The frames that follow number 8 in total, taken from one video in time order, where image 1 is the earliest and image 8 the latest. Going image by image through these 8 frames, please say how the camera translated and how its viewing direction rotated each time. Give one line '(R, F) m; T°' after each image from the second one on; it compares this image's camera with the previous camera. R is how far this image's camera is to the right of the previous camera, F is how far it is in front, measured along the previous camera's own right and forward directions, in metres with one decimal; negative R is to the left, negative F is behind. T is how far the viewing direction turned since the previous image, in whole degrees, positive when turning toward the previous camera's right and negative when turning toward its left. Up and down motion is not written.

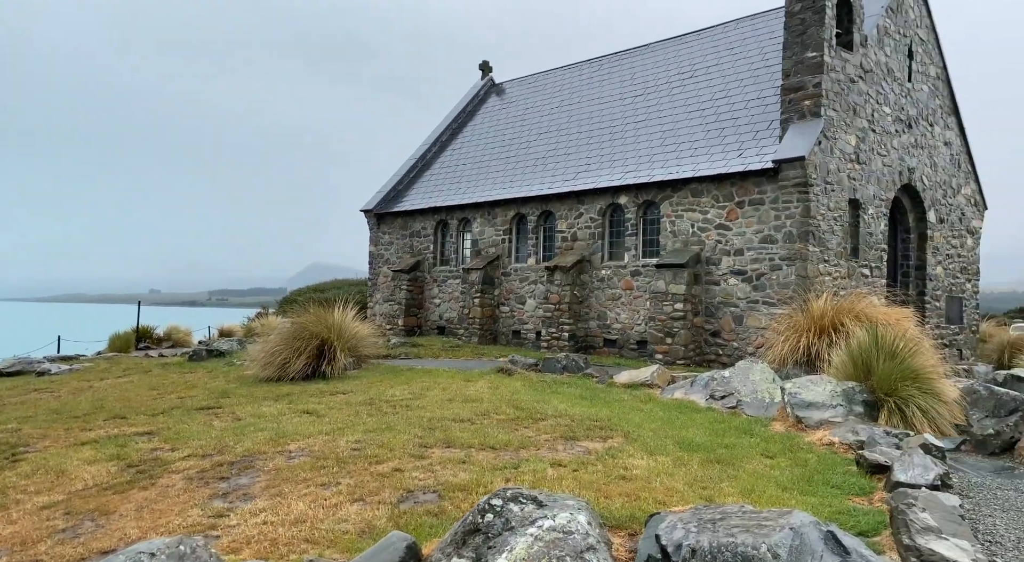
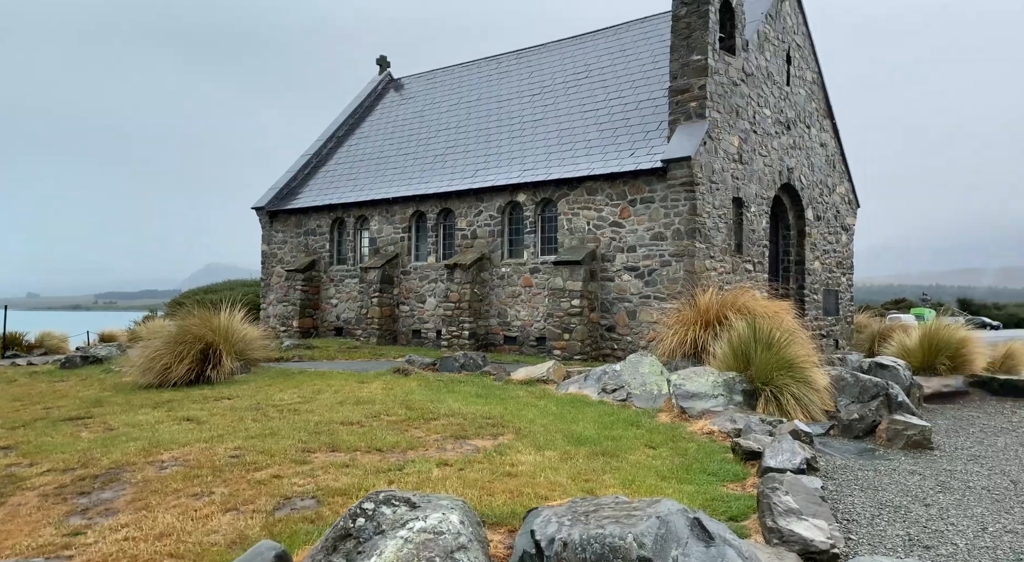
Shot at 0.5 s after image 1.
(+0.2, -0.1) m; +6°
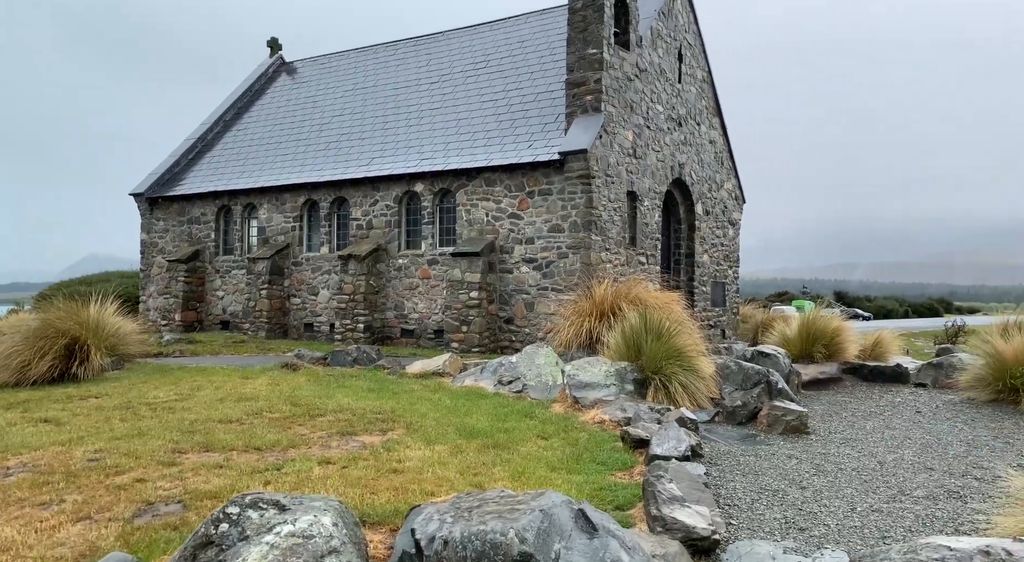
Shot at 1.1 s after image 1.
(+0.1, +0.2) m; +6°
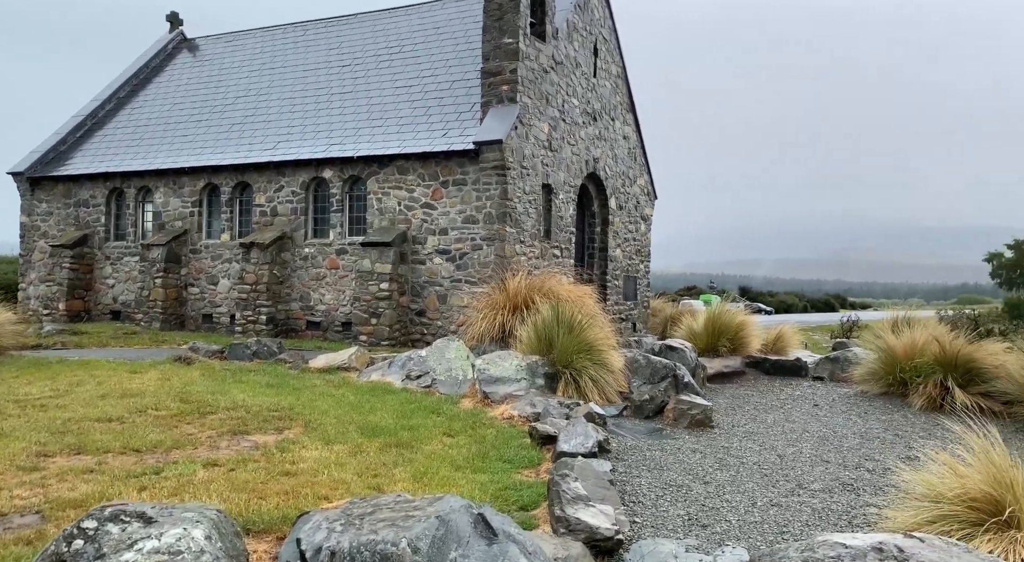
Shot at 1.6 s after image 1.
(+0.1, +0.3) m; +5°
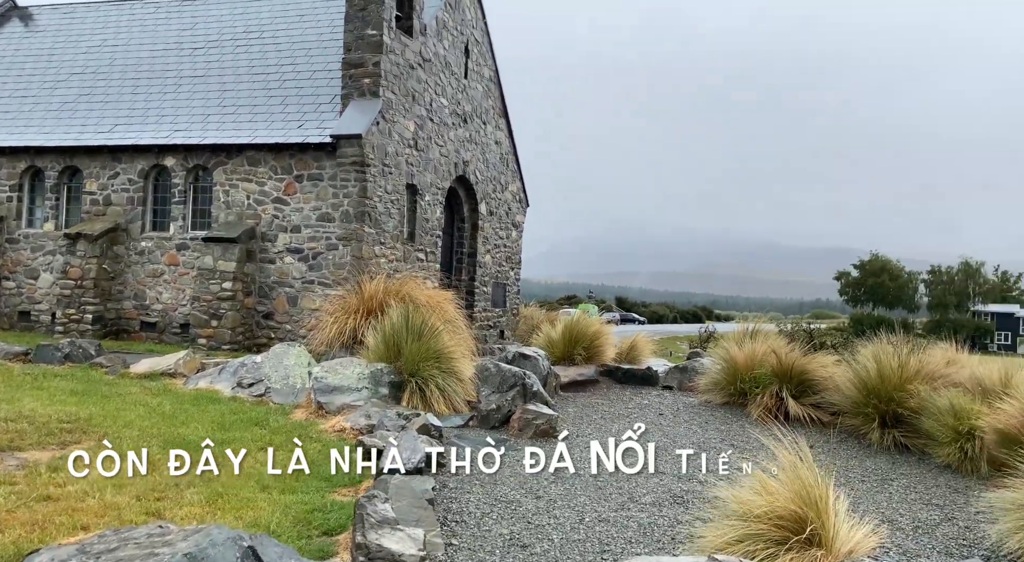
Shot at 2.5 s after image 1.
(+0.5, +0.7) m; +8°
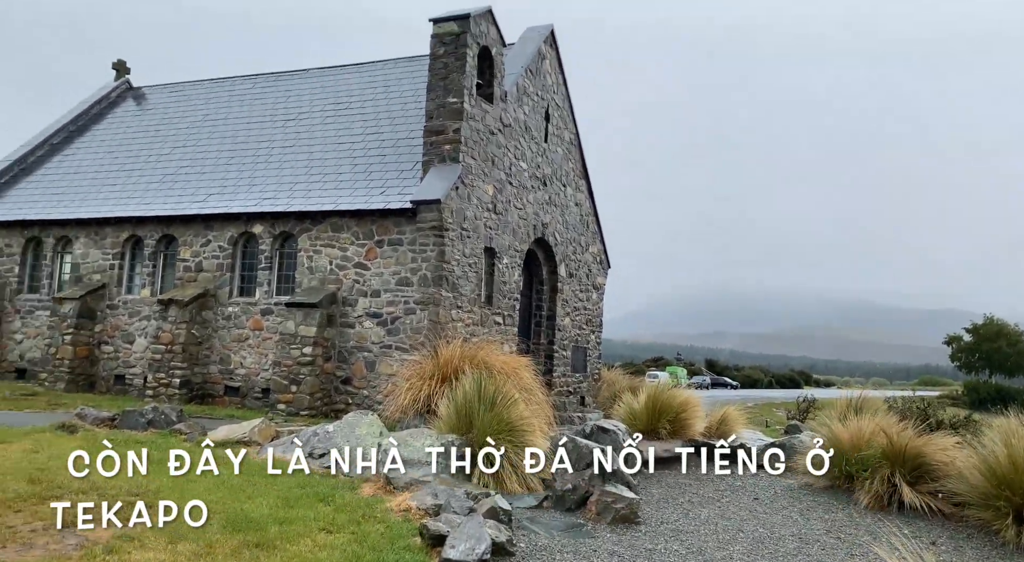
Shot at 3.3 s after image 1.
(+0.2, +0.4) m; -6°
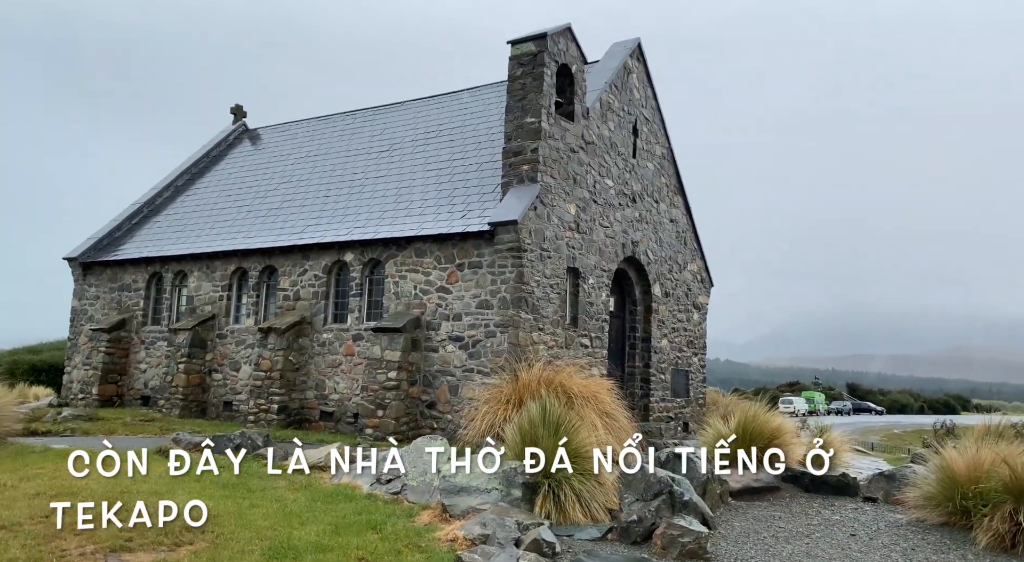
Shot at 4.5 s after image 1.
(+0.9, +0.3) m; -9°
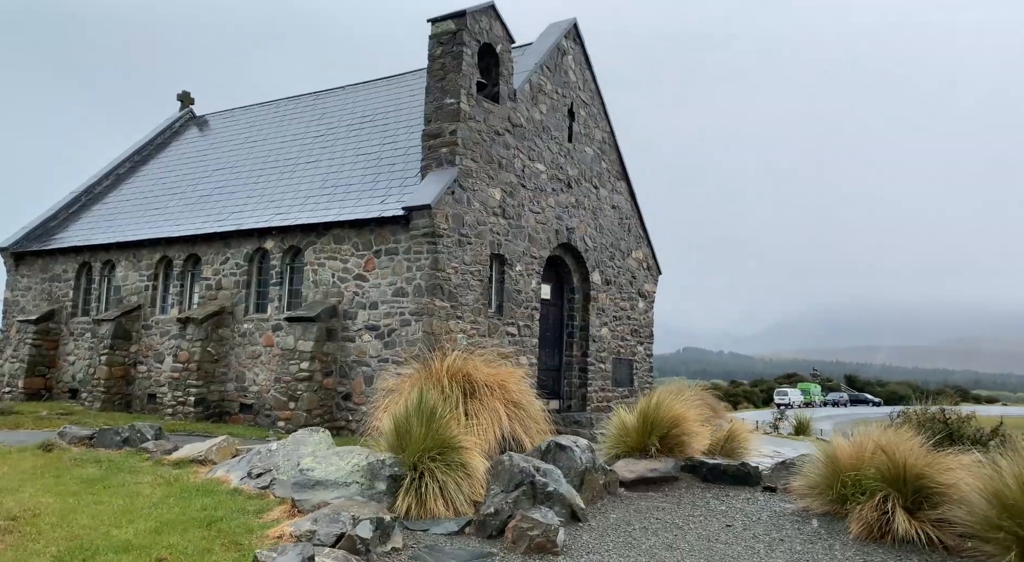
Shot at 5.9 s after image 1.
(+1.7, +0.6) m; -1°
